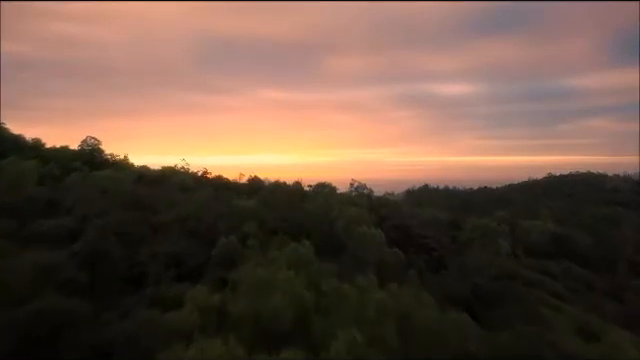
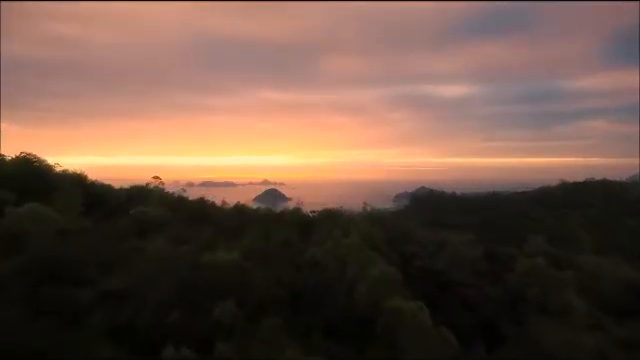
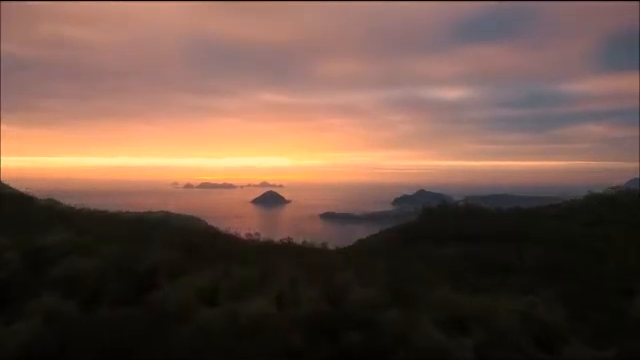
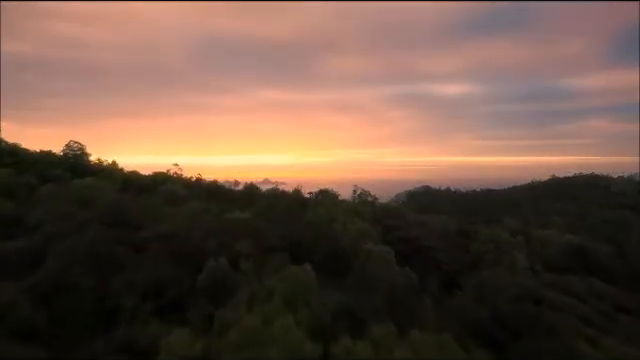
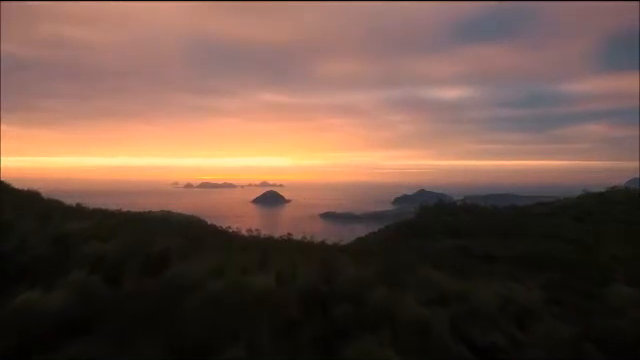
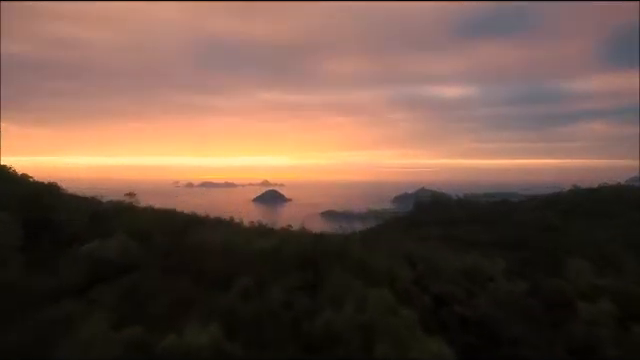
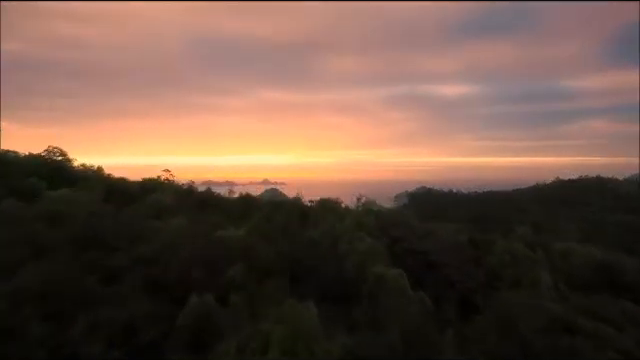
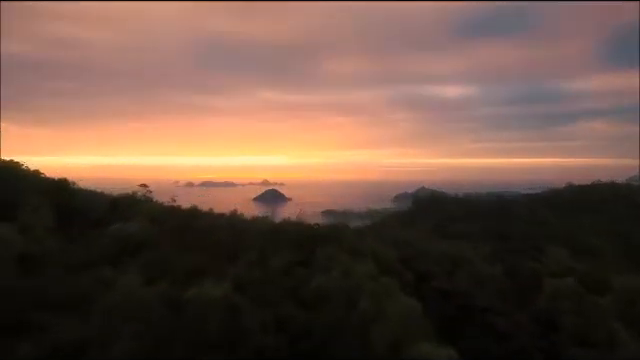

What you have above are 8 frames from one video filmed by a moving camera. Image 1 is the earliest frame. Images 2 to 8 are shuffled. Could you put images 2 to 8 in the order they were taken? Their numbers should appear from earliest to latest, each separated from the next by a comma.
4, 7, 2, 8, 6, 5, 3
